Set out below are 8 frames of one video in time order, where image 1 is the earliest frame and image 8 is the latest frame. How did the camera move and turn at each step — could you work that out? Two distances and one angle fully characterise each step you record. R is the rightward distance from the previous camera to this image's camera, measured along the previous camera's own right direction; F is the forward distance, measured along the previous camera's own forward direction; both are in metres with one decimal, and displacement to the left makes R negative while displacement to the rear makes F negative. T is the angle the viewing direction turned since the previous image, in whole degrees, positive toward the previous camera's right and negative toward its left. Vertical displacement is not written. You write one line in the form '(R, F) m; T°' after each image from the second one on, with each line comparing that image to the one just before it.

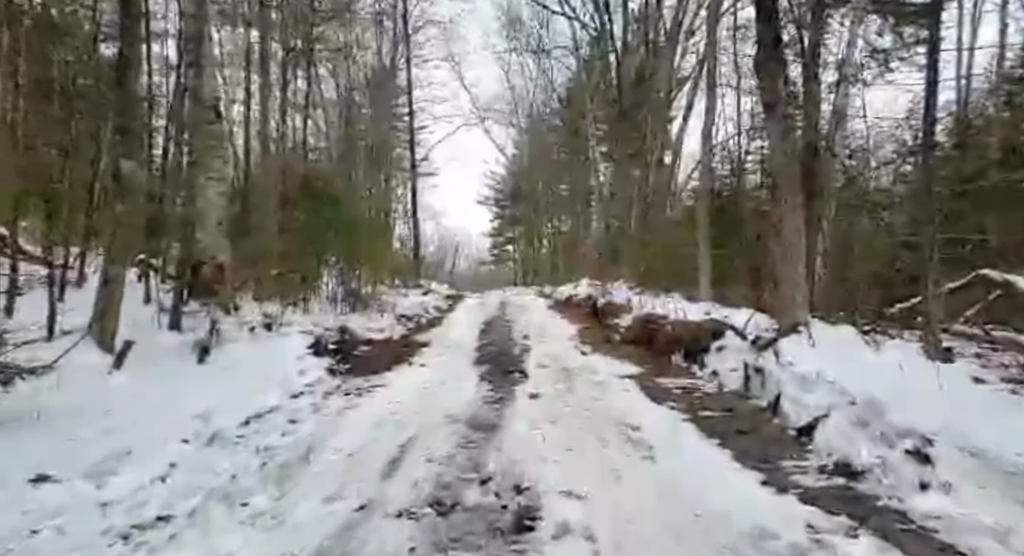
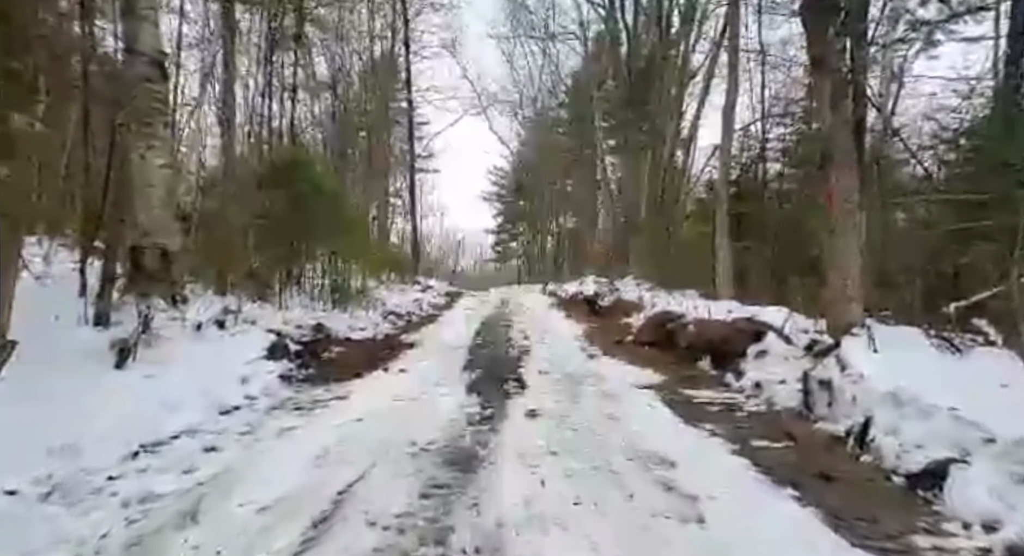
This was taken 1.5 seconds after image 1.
(+0.1, +1.5) m; 0°
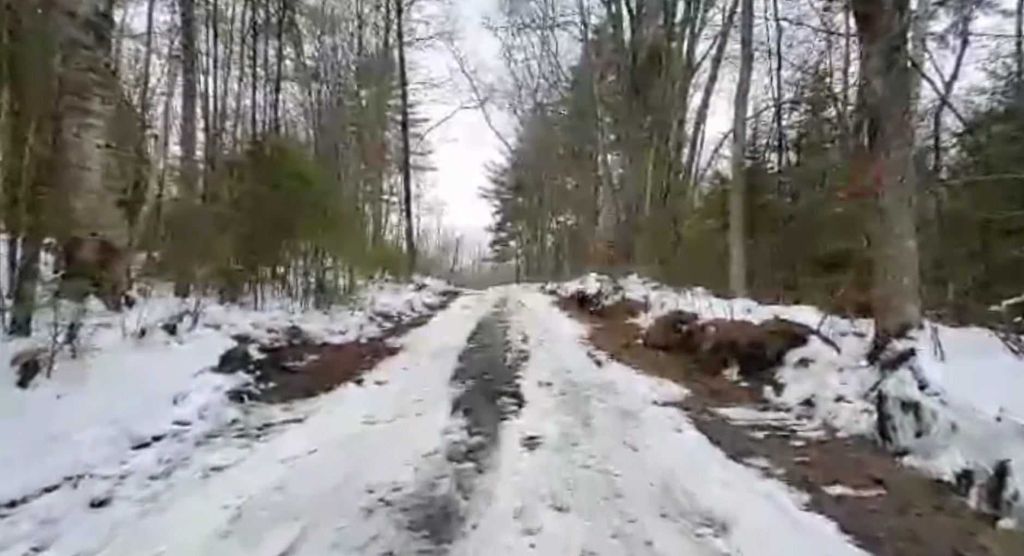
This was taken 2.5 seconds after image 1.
(0.0, +1.1) m; 0°
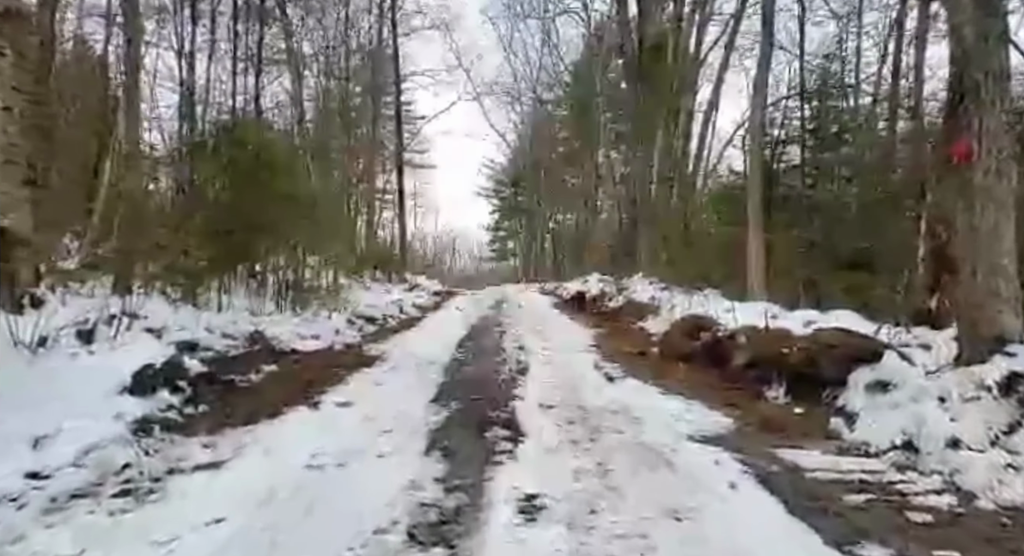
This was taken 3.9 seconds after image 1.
(0.0, +1.3) m; 0°
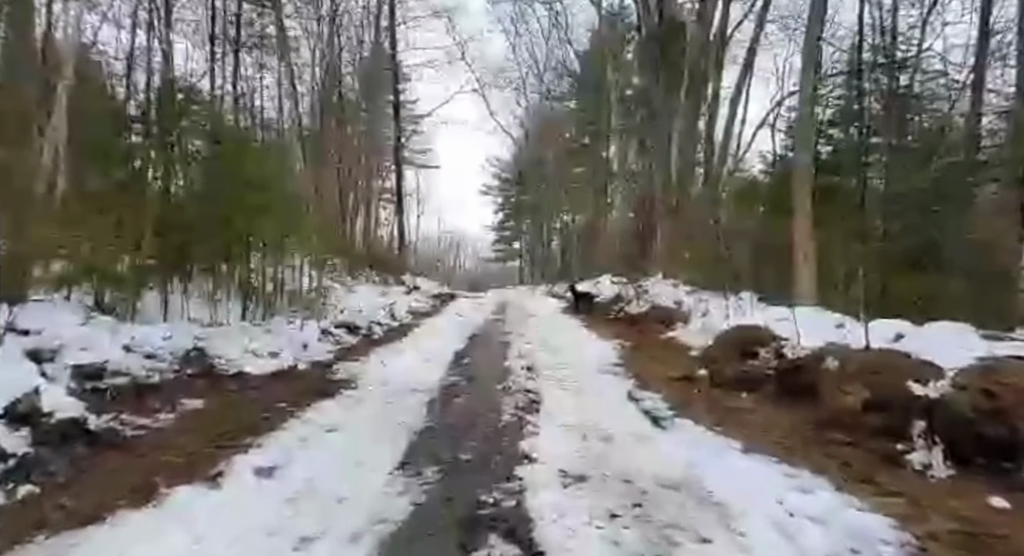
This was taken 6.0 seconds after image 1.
(0.0, +2.0) m; -1°
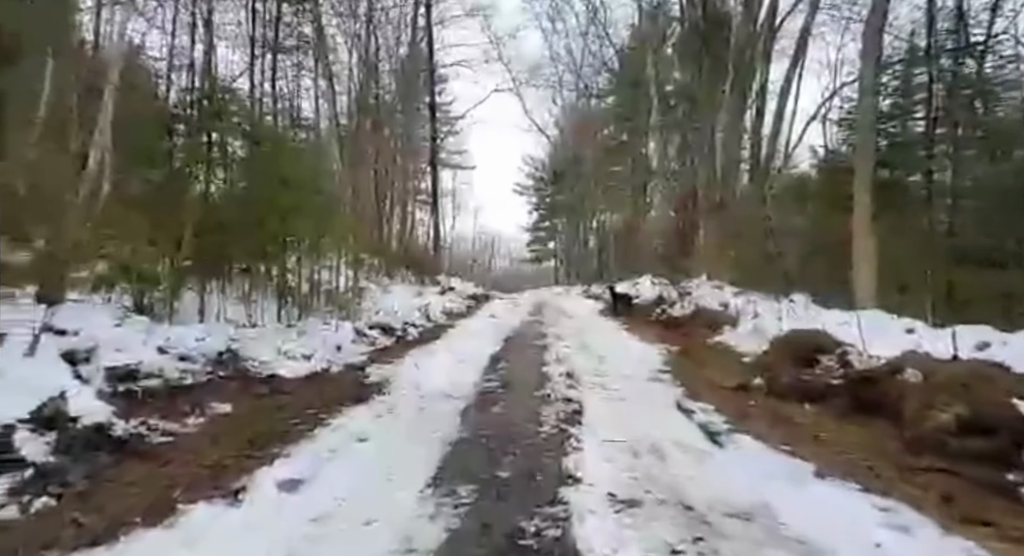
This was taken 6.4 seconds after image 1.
(-0.1, +0.3) m; -3°
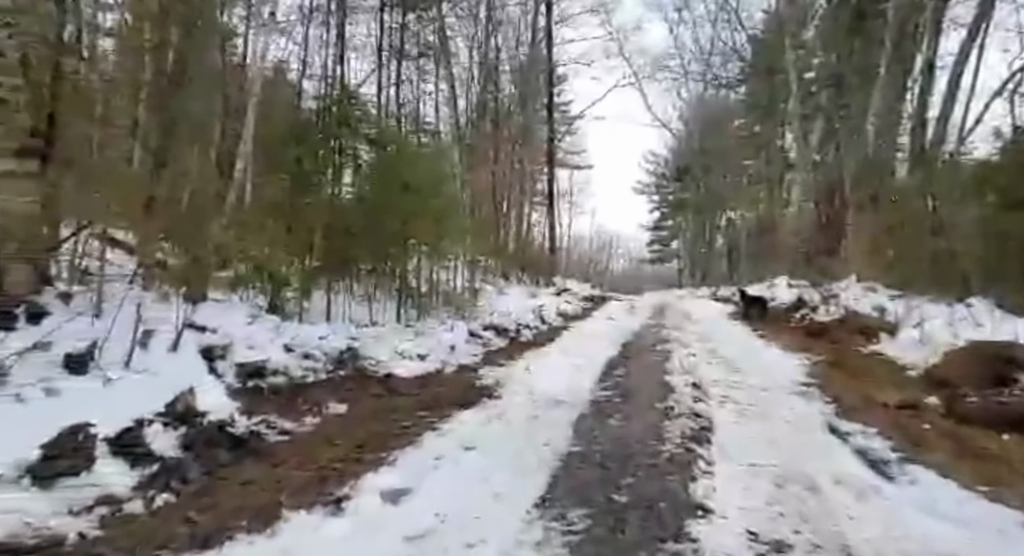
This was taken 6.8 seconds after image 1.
(0.0, +0.3) m; -11°
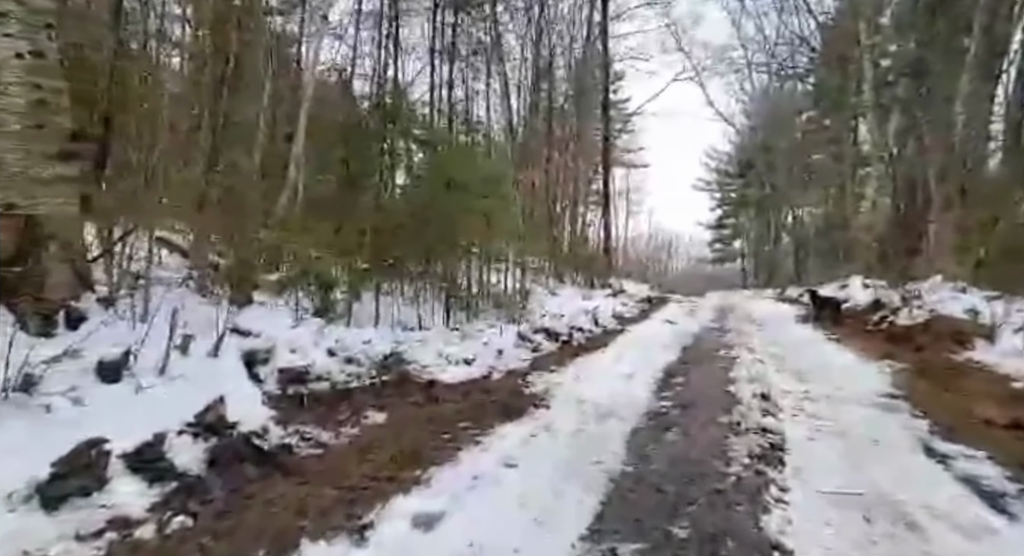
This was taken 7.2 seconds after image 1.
(+0.1, +0.4) m; -5°
